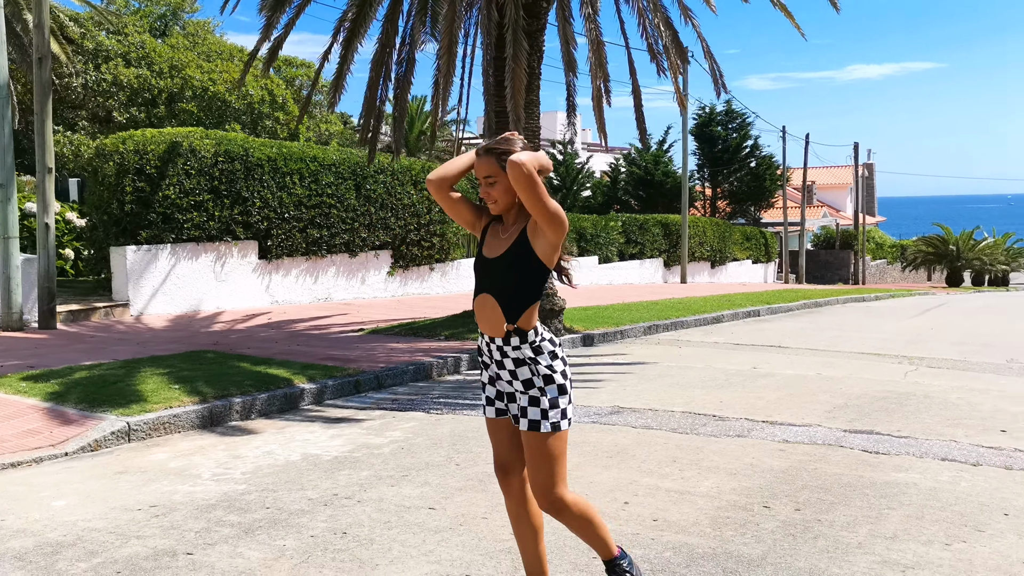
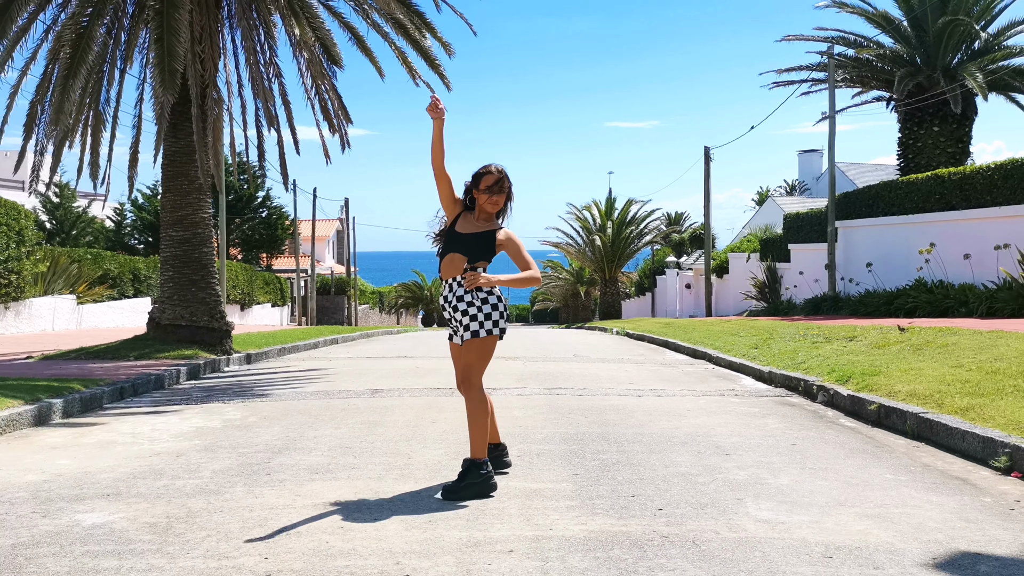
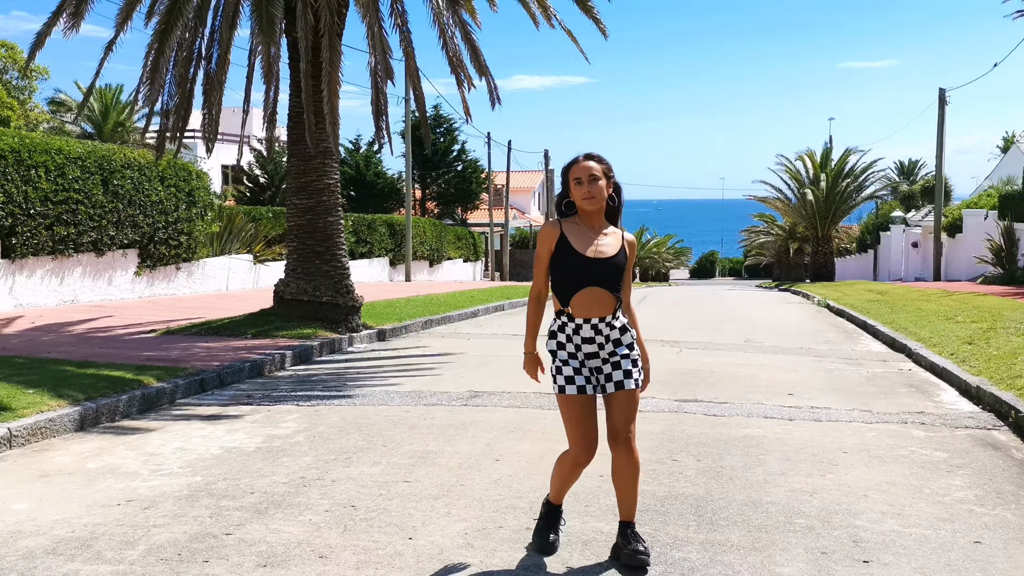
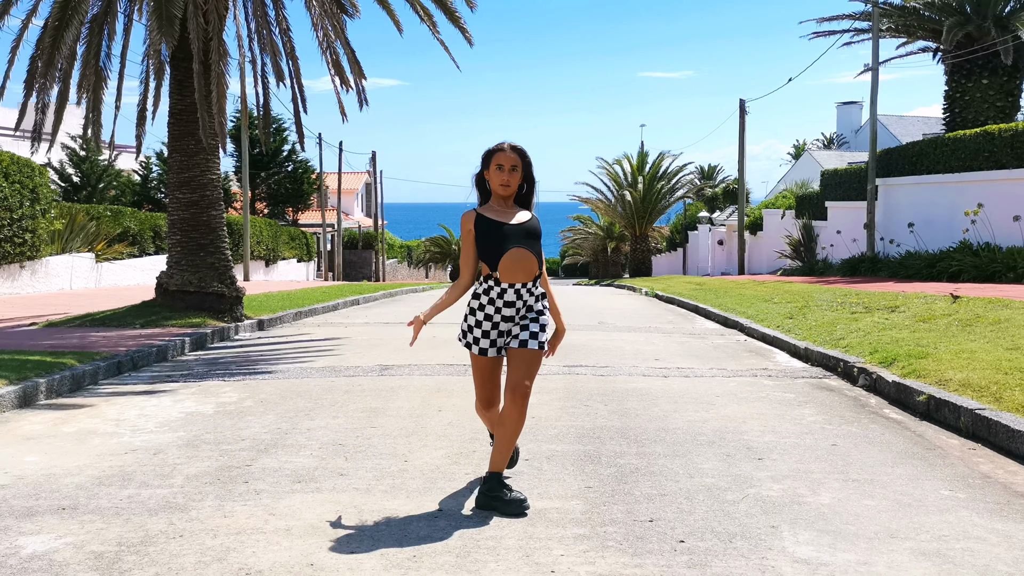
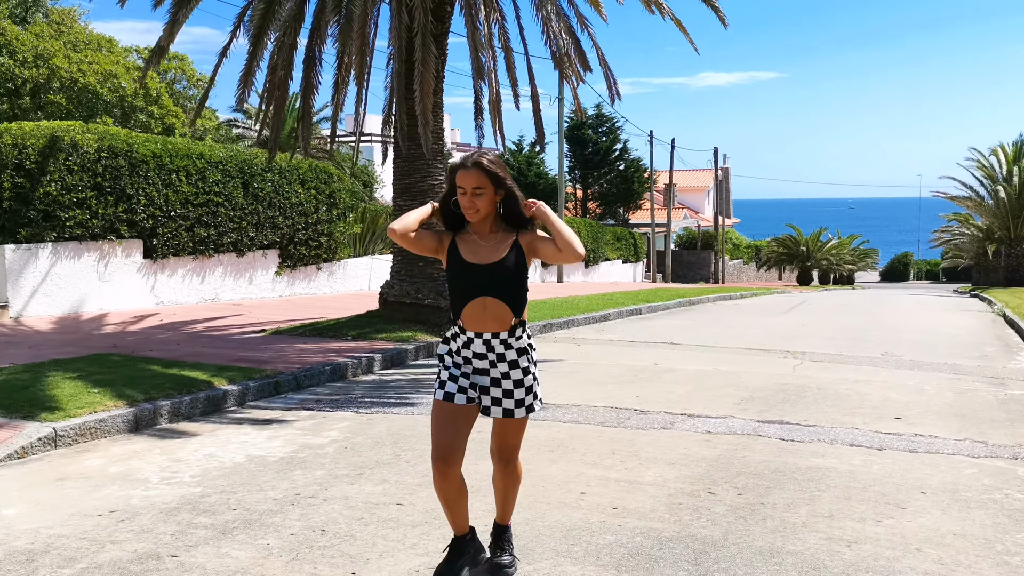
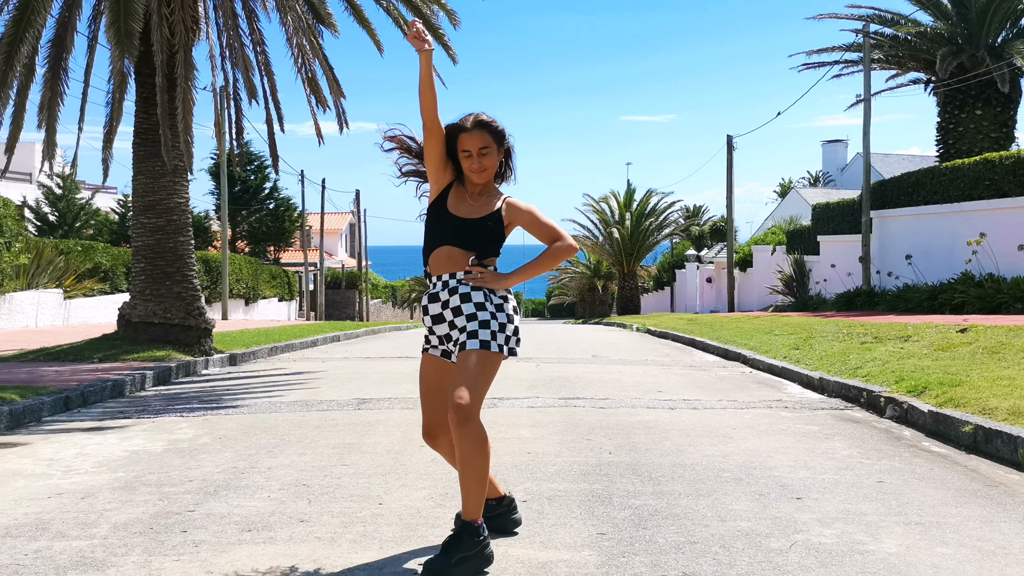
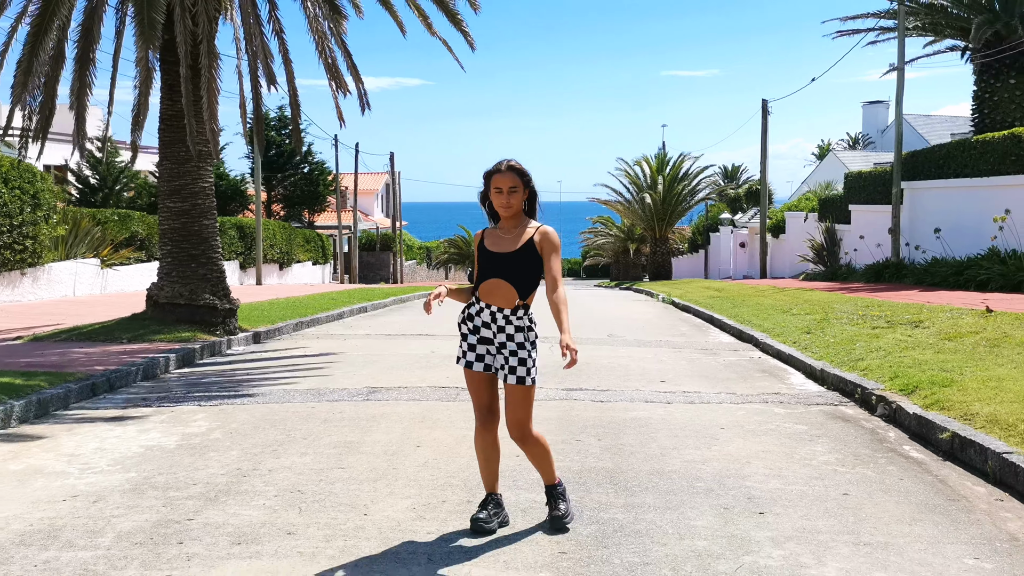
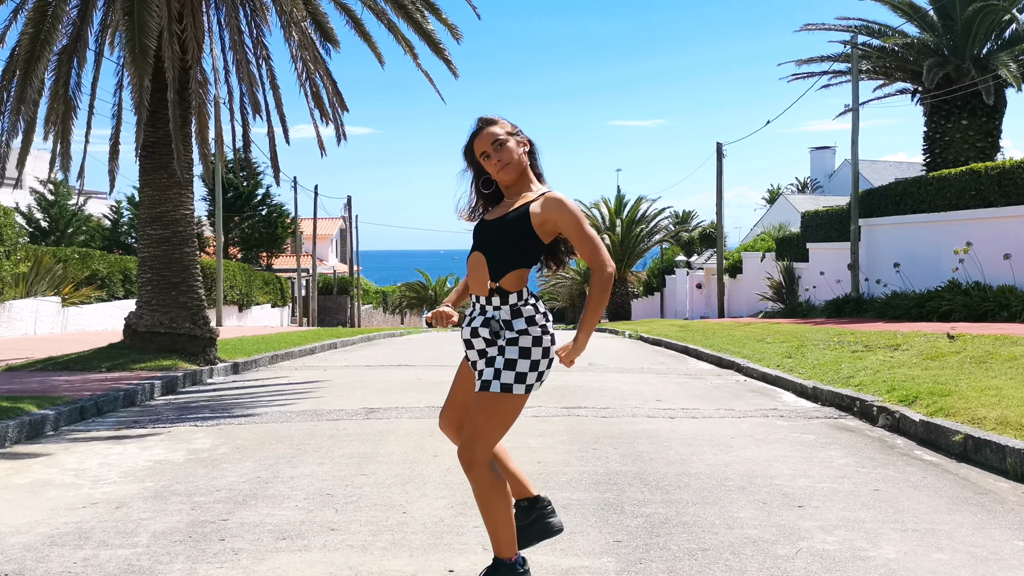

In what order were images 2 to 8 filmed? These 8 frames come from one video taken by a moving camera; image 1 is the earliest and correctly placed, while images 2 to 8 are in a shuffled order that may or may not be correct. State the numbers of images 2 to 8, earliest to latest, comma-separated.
5, 3, 7, 4, 6, 2, 8
